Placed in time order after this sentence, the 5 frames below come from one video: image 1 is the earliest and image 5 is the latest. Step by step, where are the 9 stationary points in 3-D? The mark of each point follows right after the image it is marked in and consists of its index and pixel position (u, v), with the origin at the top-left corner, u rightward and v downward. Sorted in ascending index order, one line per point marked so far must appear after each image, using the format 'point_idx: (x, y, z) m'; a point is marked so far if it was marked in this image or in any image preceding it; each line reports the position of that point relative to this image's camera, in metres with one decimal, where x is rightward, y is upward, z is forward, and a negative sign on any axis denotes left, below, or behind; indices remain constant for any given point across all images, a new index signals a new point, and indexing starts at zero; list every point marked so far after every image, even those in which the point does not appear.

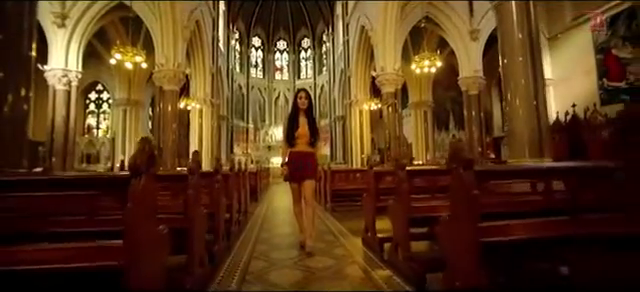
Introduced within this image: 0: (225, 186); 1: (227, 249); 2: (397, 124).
0: (-1.2, -0.5, +5.3) m
1: (-1.1, -1.1, +4.8) m
2: (+2.8, +0.8, +14.9) m
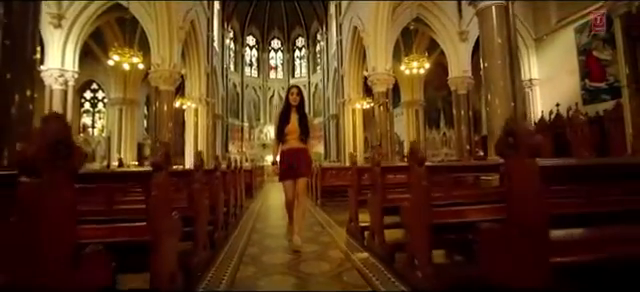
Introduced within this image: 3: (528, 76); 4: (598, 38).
0: (-1.3, -0.5, +5.6) m
1: (-1.2, -1.1, +5.2) m
2: (+2.5, +0.9, +15.3) m
3: (+8.3, +2.8, +16.3) m
4: (+9.0, +3.5, +13.2) m
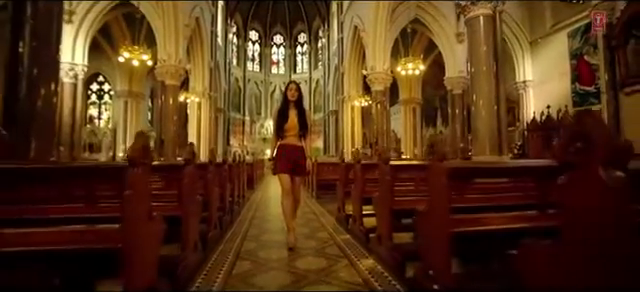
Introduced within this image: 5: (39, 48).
0: (-1.4, -0.4, +6.2) m
1: (-1.3, -1.1, +5.8) m
2: (+2.5, +1.0, +15.8) m
3: (+8.3, +2.8, +16.8) m
4: (+9.0, +3.4, +13.7) m
5: (-3.9, +1.4, +5.8) m
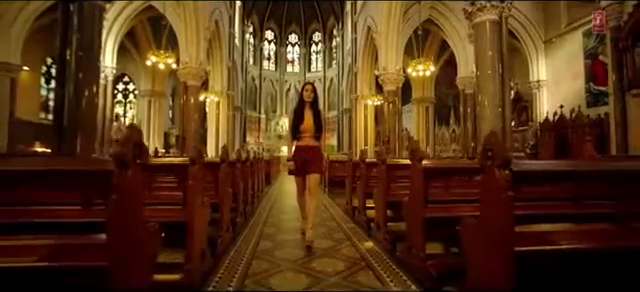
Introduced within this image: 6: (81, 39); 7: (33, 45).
0: (-1.2, -0.4, +6.8) m
1: (-1.1, -1.1, +6.3) m
2: (+3.1, +1.0, +16.2) m
3: (+8.9, +2.9, +17.0) m
4: (+9.5, +3.5, +13.9) m
5: (-3.7, +1.4, +6.5) m
6: (-3.8, +1.7, +6.5) m
7: (-10.1, +3.5, +14.4) m
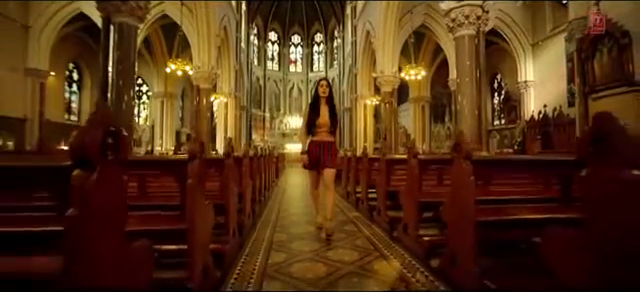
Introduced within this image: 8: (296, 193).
0: (-1.2, -0.4, +8.0) m
1: (-1.1, -1.0, +7.6) m
2: (+3.1, +1.2, +17.4) m
3: (+9.0, +3.0, +18.2) m
4: (+9.5, +3.6, +15.1) m
5: (-3.7, +1.4, +7.7) m
6: (-3.8, +1.7, +7.7) m
7: (-10.0, +3.6, +15.7) m
8: (-0.6, -1.1, +9.5) m
